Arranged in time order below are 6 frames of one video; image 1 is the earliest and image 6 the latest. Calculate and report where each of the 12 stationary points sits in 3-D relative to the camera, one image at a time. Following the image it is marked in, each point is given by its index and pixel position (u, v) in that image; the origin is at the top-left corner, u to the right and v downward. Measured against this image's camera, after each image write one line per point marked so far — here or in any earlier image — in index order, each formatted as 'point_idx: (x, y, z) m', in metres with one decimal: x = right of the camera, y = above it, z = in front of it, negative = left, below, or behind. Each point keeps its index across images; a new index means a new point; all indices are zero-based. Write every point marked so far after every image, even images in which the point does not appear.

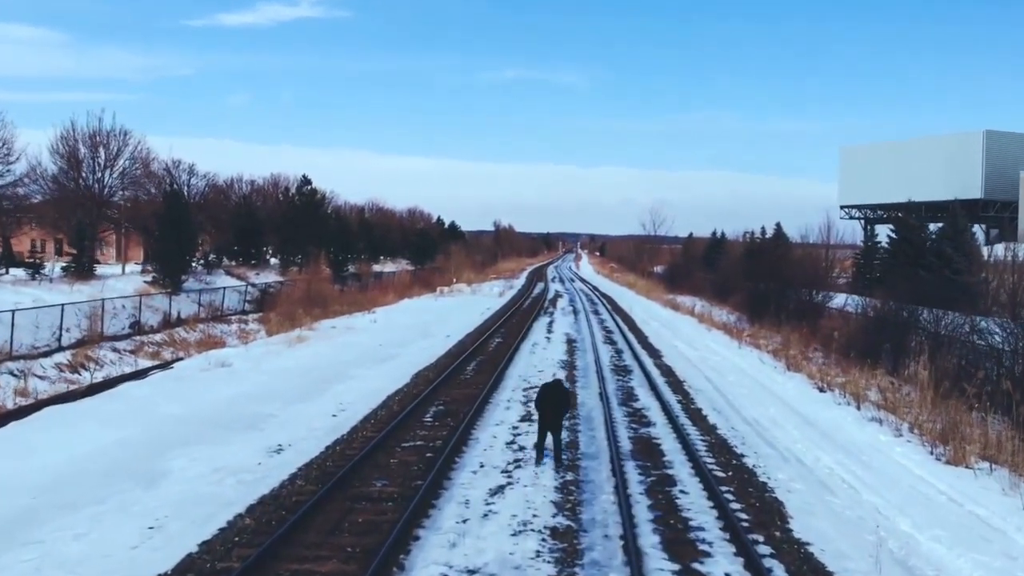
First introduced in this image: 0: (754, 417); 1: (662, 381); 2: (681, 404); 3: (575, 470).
0: (+4.3, -2.3, +15.8) m
1: (+3.1, -2.0, +18.7) m
2: (+3.0, -2.1, +16.0) m
3: (+0.8, -2.2, +11.0) m
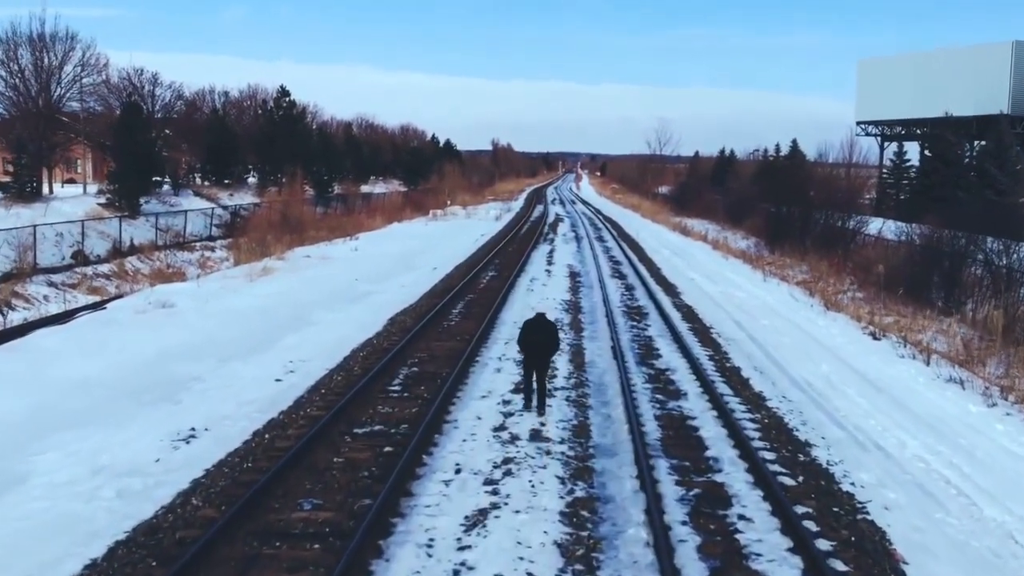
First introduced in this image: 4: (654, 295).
0: (+4.2, -1.3, +12.7) m
1: (+3.0, -0.7, +15.5) m
2: (+2.9, -1.1, +12.9) m
3: (+0.7, -1.7, +7.9) m
4: (+3.1, -0.2, +19.4) m
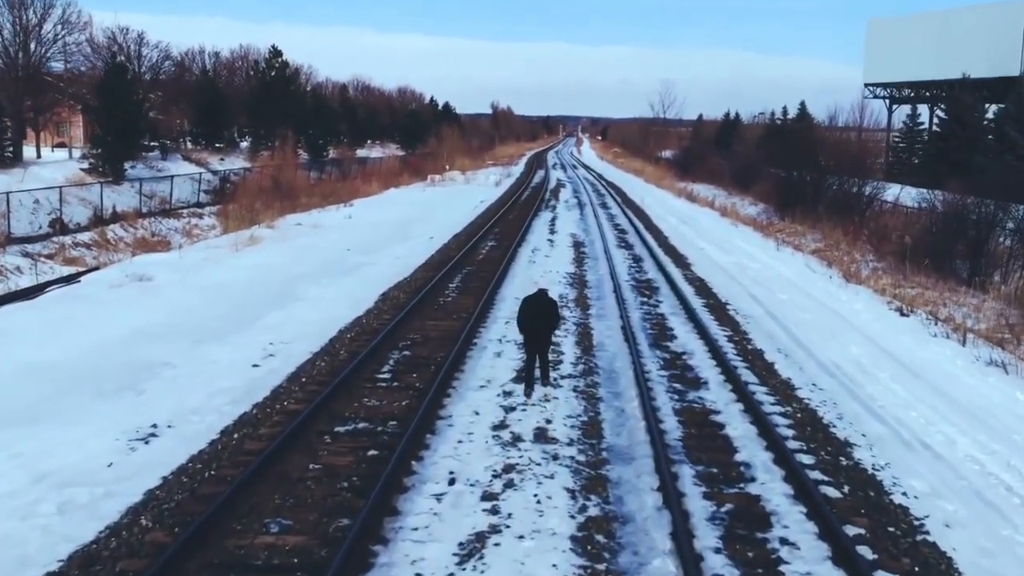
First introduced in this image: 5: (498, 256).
0: (+4.2, -1.0, +11.6) m
1: (+3.0, -0.3, +14.4) m
2: (+2.9, -0.8, +11.8) m
3: (+0.7, -1.5, +6.8) m
4: (+3.1, +0.4, +18.3) m
5: (-0.3, +0.7, +19.2) m
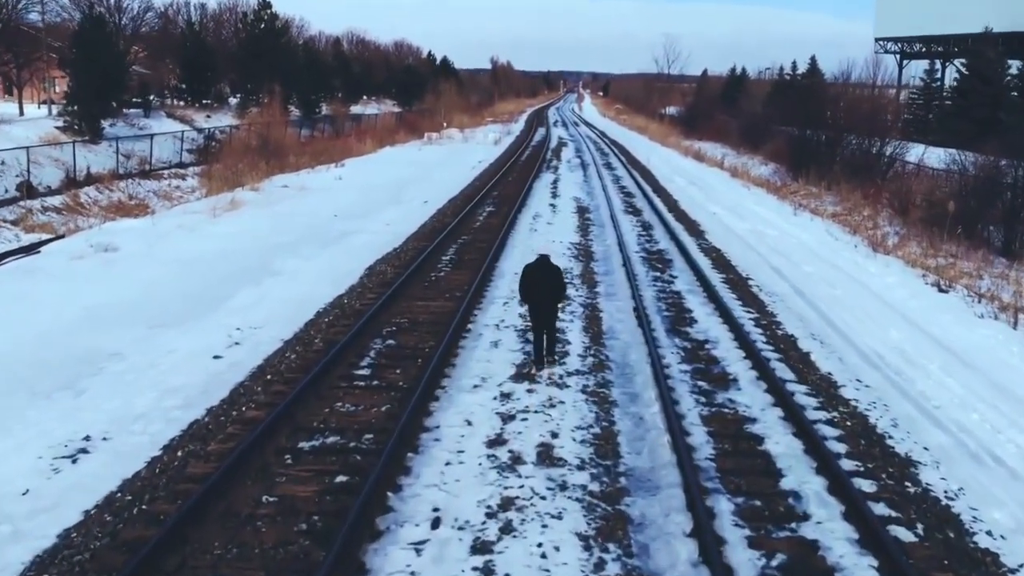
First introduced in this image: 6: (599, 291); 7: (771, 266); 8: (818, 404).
0: (+4.2, -0.7, +10.3) m
1: (+3.0, +0.1, +13.0) m
2: (+2.9, -0.5, +10.4) m
3: (+0.7, -1.5, +5.5) m
4: (+3.1, +1.0, +16.9) m
5: (-0.3, +1.3, +17.8) m
6: (+1.2, 0.0, +12.2) m
7: (+4.3, +0.4, +14.8) m
8: (+2.8, -1.1, +8.0) m
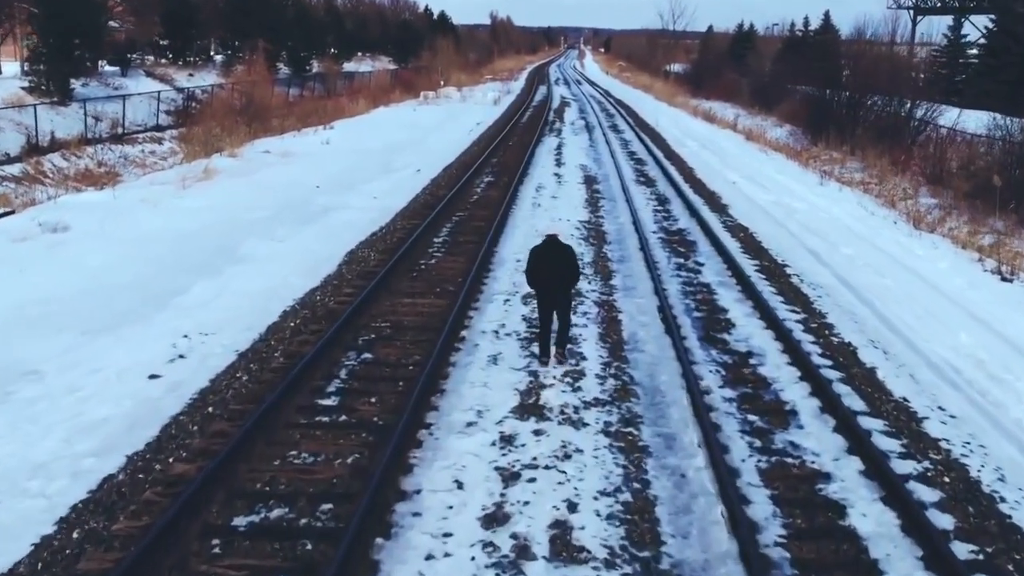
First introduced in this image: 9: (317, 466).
0: (+4.2, -0.7, +8.6) m
1: (+3.0, +0.2, +11.2) m
2: (+3.0, -0.5, +8.7) m
3: (+0.7, -1.7, +3.9) m
4: (+3.1, +1.3, +15.1) m
5: (-0.3, +1.6, +16.0) m
6: (+1.2, +0.1, +10.5) m
7: (+4.3, +0.6, +13.1) m
8: (+2.8, -1.2, +6.3) m
9: (-1.3, -1.2, +5.9) m
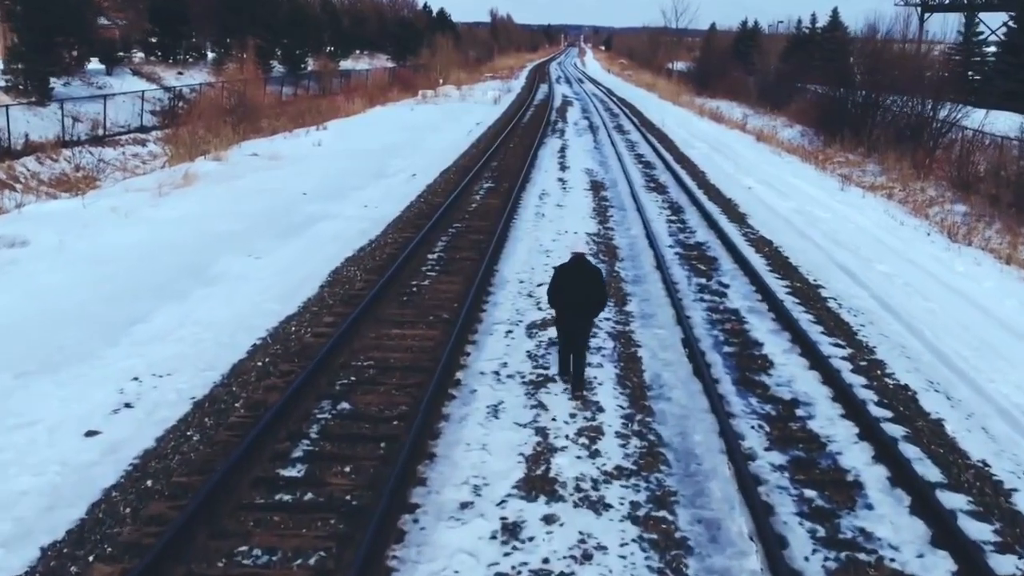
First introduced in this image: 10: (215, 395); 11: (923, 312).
0: (+4.2, -1.0, +7.4) m
1: (+3.1, -0.1, +10.0) m
2: (+3.0, -0.8, +7.5) m
3: (+0.7, -2.0, +2.6) m
4: (+3.2, +1.0, +13.9) m
5: (-0.3, +1.4, +14.8) m
6: (+1.3, -0.2, +9.3) m
7: (+4.4, +0.3, +11.9) m
8: (+2.8, -1.5, +5.1) m
9: (-1.3, -1.5, +4.7) m
10: (-2.3, -0.8, +7.0) m
11: (+4.6, -0.3, +10.0) m
